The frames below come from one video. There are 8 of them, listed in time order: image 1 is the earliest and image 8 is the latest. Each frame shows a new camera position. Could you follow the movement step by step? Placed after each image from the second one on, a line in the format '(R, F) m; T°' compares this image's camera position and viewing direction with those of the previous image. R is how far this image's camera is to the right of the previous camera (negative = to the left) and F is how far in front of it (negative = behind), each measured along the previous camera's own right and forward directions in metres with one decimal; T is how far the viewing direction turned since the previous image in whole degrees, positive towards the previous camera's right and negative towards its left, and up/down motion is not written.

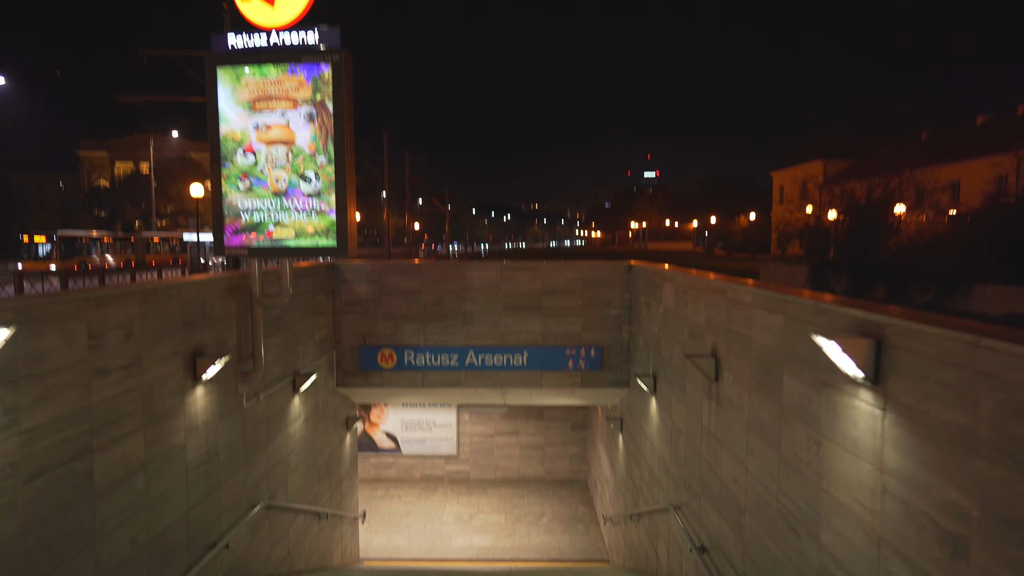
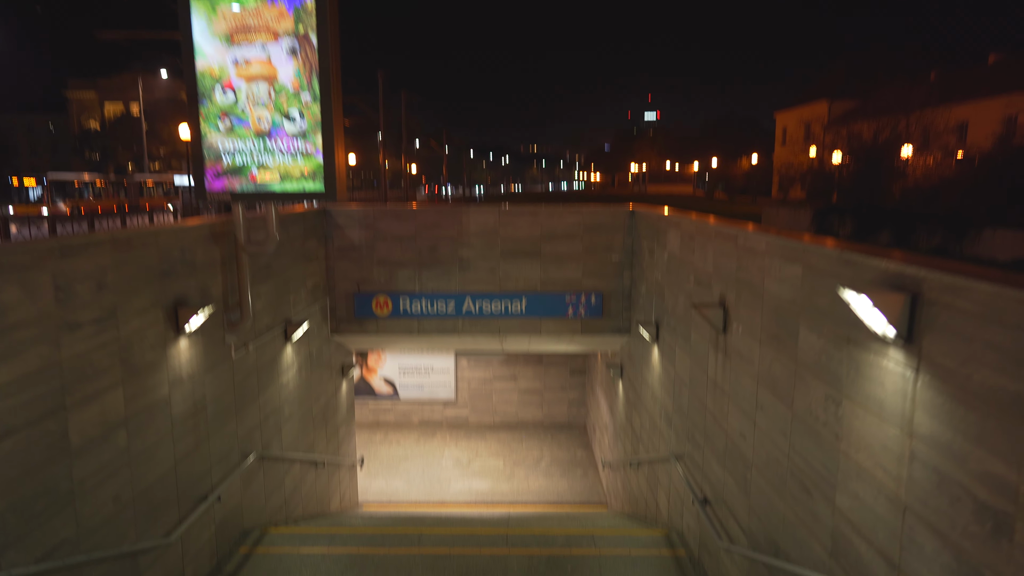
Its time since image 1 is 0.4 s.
(0.0, +0.2) m; 0°
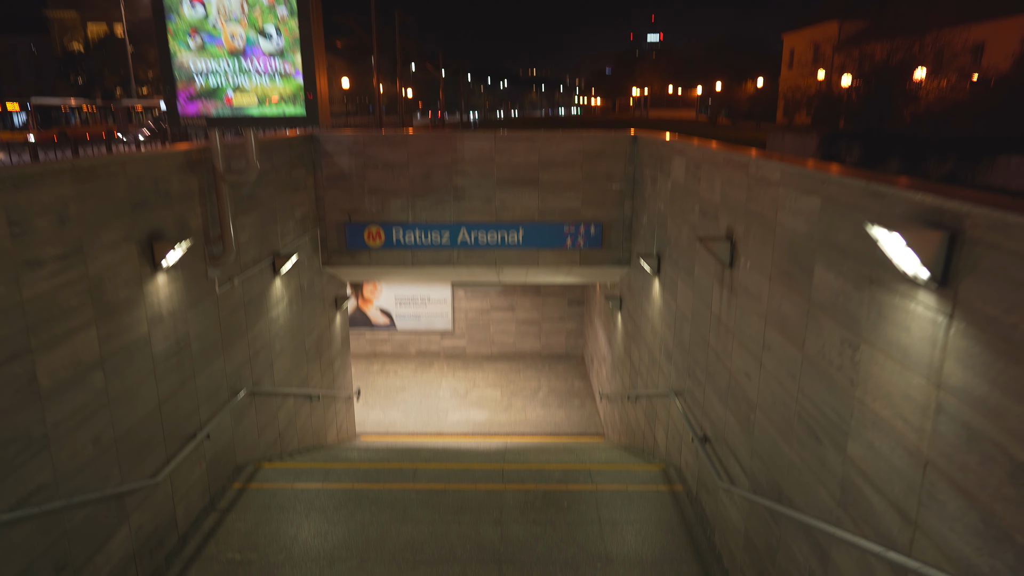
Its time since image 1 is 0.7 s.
(0.0, +0.2) m; 0°
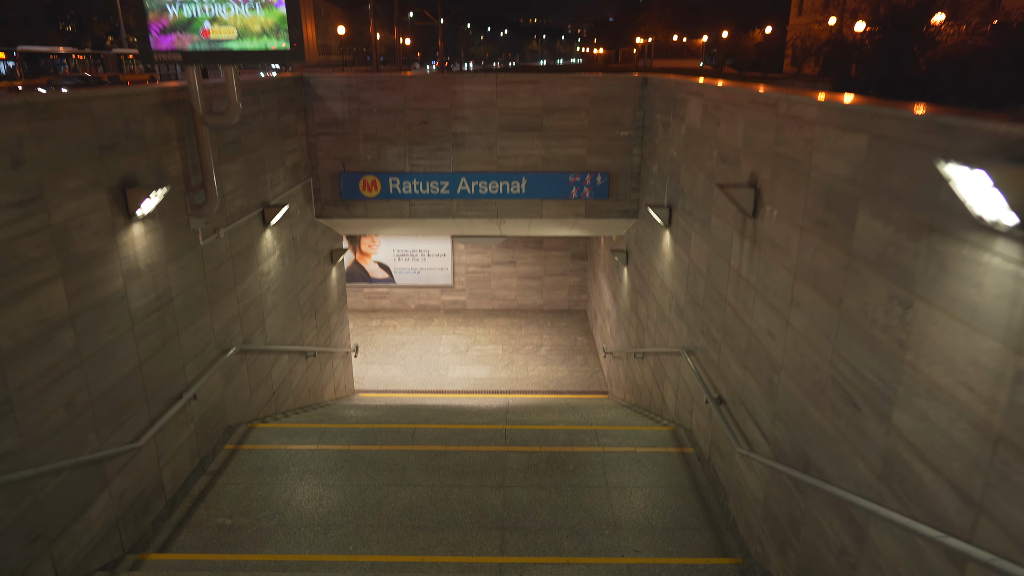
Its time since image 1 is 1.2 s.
(0.0, +0.3) m; 0°
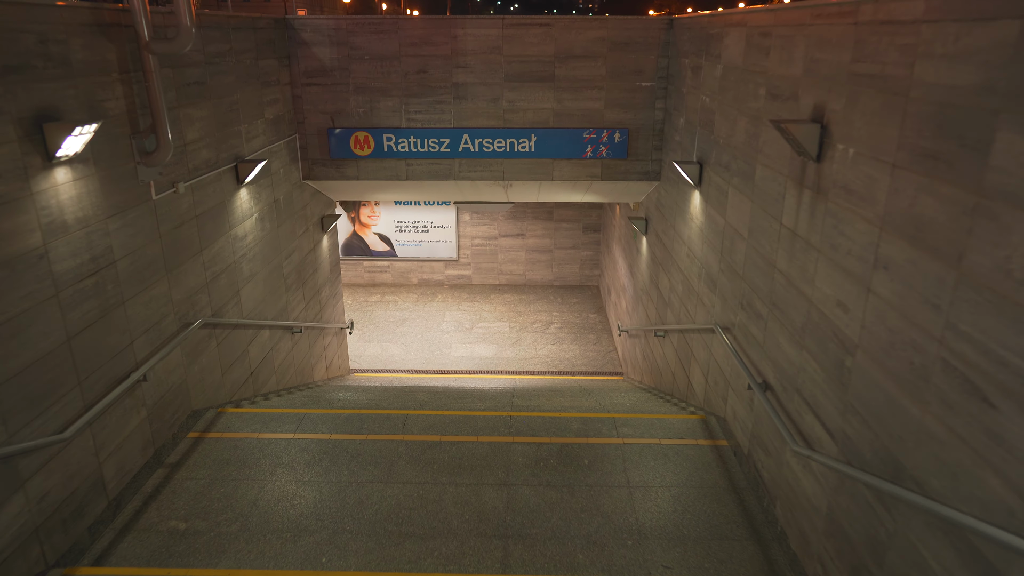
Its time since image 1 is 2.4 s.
(0.0, +0.7) m; -1°
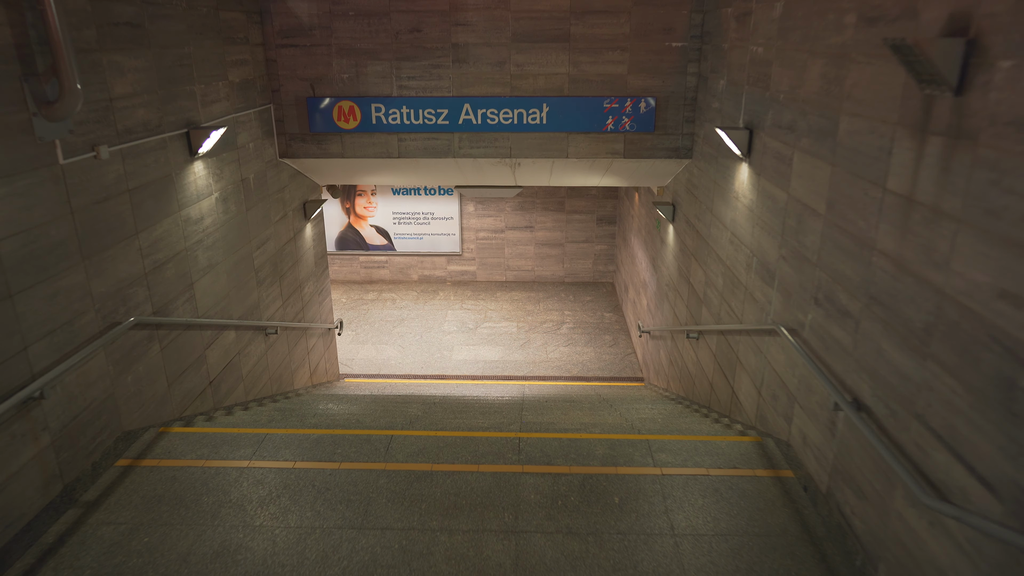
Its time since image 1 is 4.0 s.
(0.0, +0.9) m; -1°
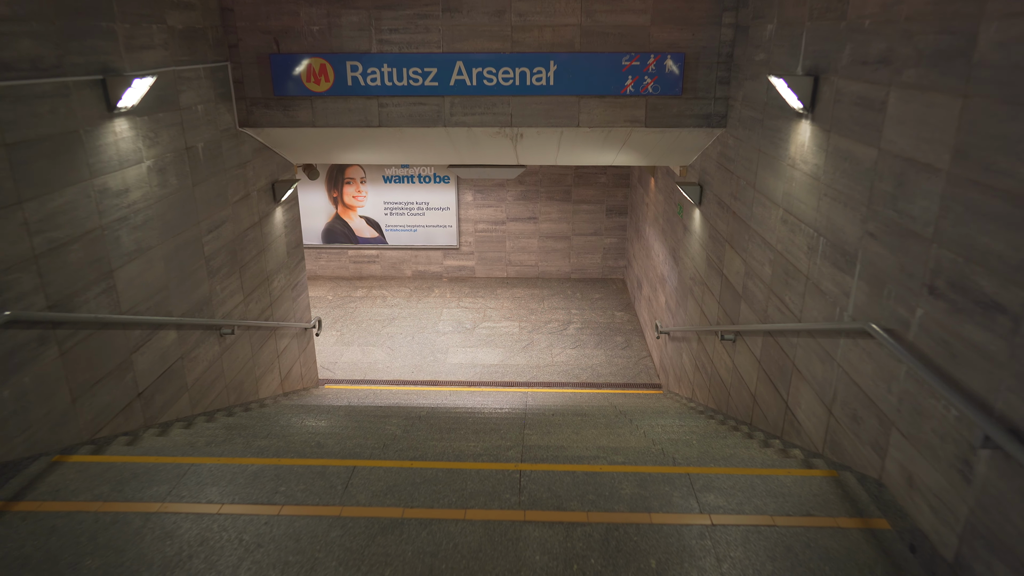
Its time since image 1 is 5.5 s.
(0.0, +0.9) m; 0°
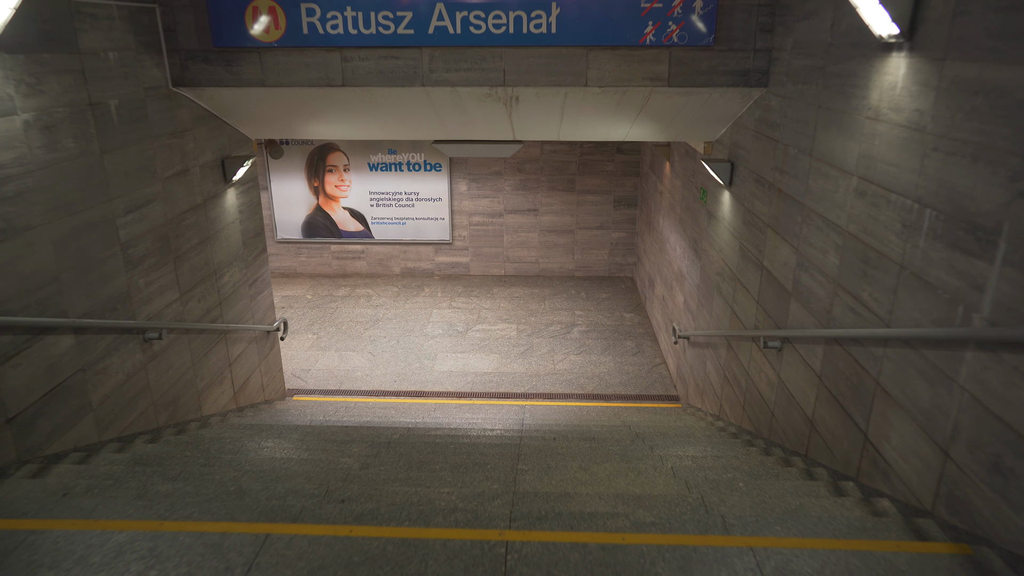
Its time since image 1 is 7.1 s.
(+0.1, +0.9) m; 0°
